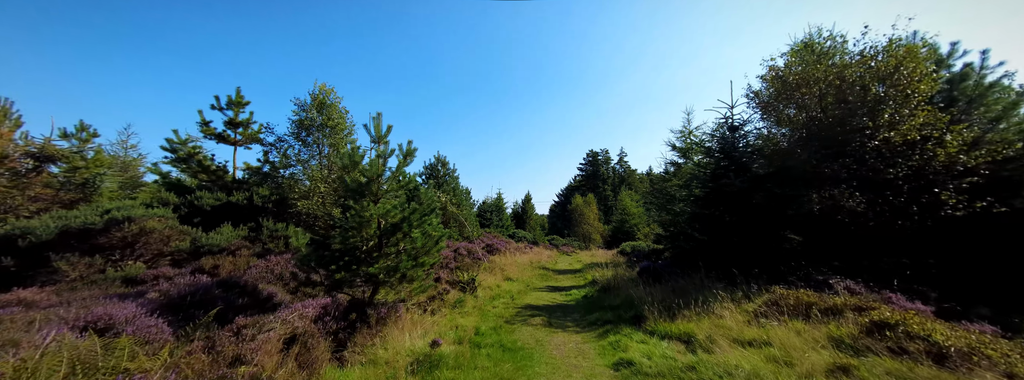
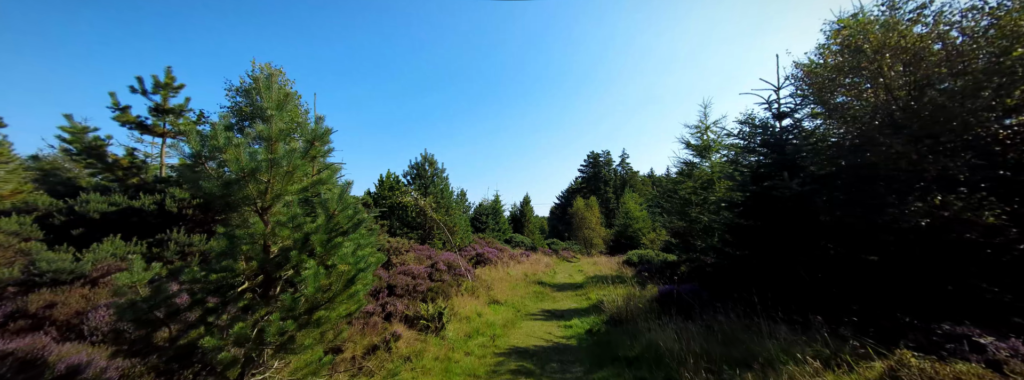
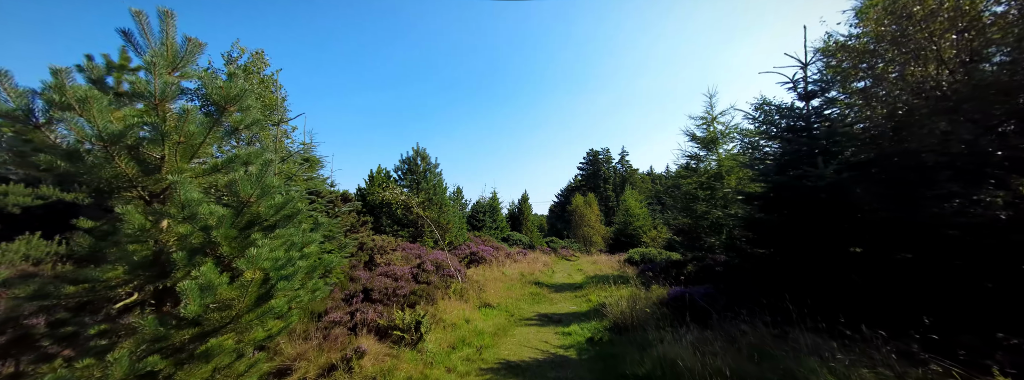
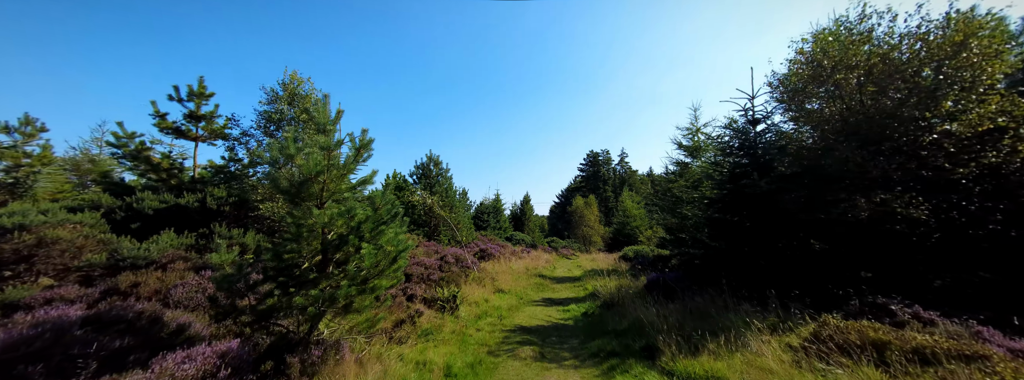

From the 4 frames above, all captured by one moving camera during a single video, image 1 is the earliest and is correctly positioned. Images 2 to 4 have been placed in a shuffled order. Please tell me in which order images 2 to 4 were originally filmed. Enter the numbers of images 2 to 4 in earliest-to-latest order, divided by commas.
4, 2, 3
